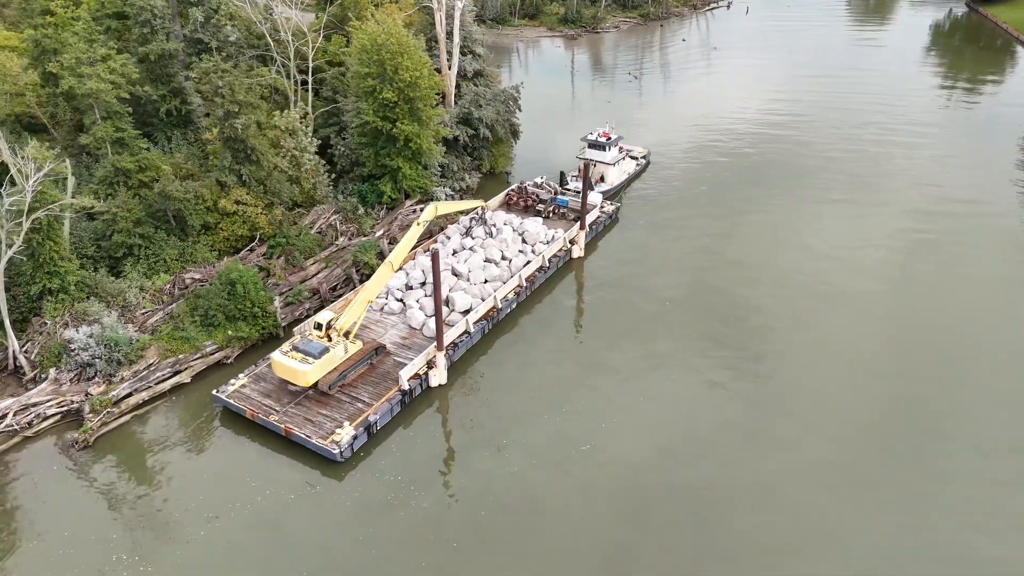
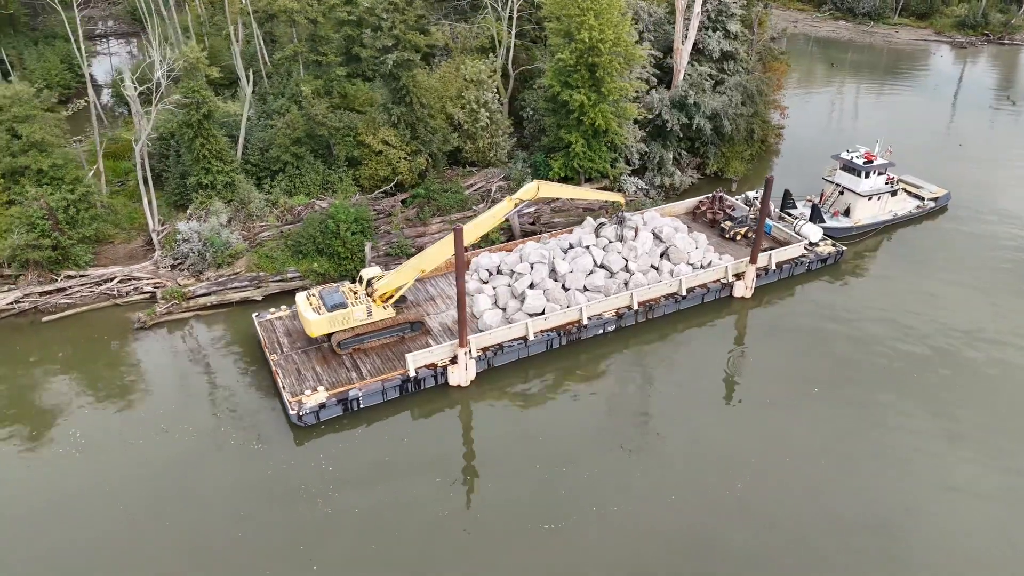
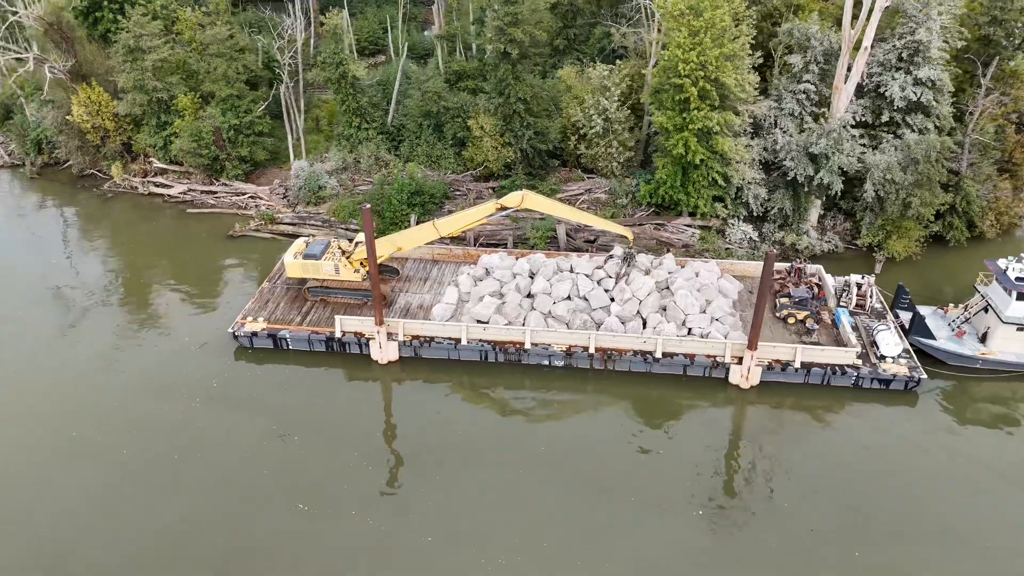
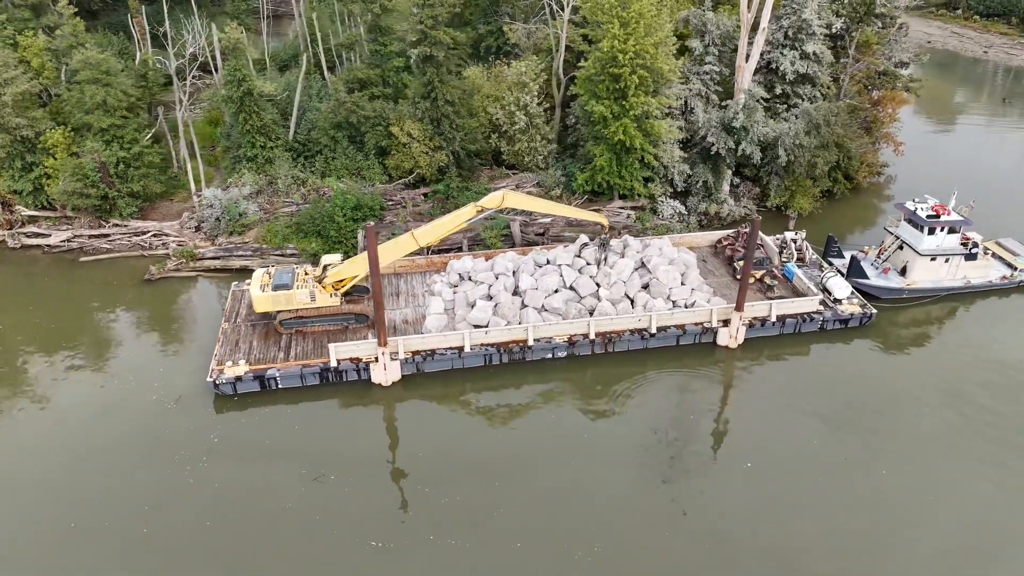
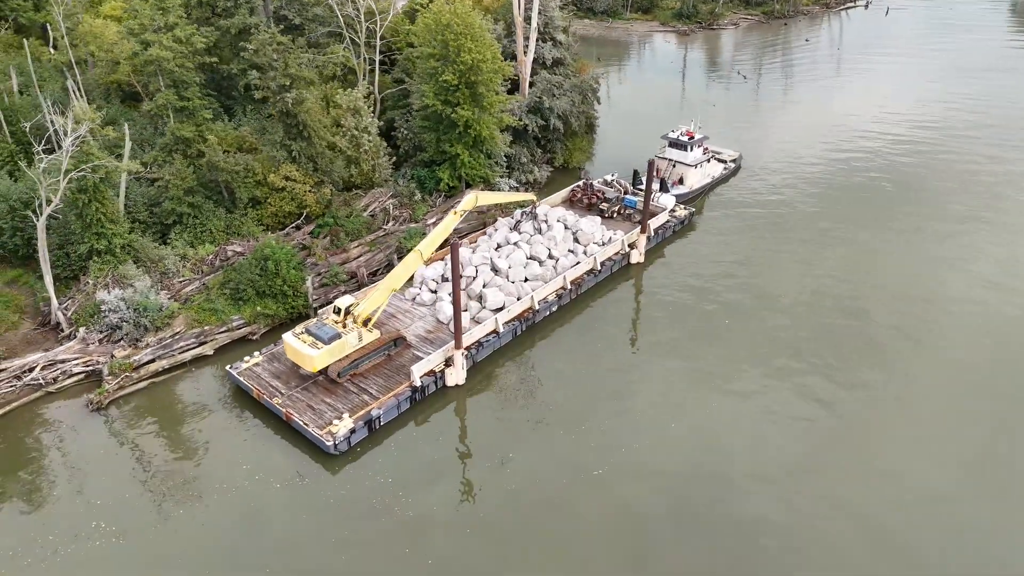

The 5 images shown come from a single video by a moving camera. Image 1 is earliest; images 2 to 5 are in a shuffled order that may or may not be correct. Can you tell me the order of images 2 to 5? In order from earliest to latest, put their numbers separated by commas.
5, 2, 4, 3
